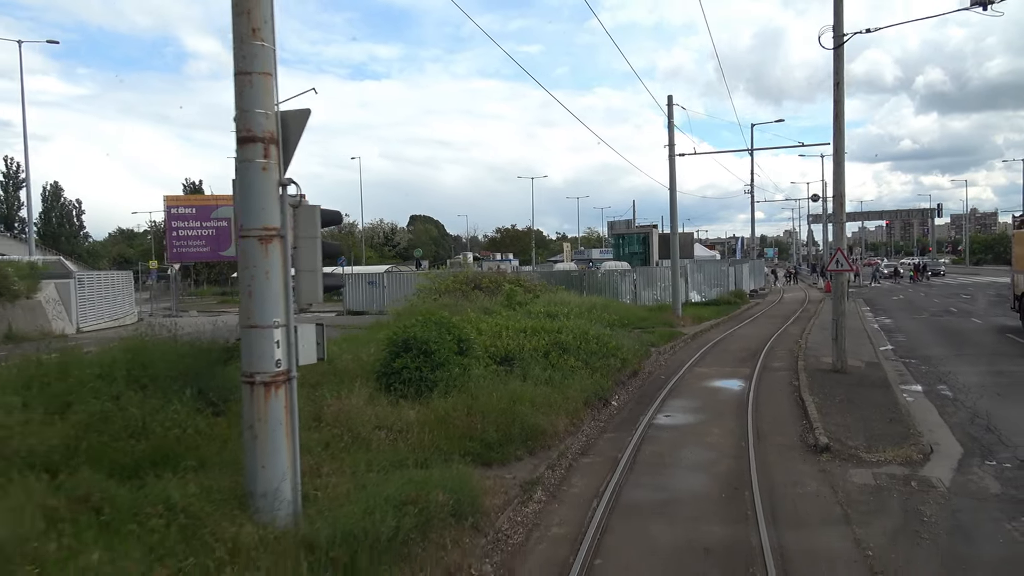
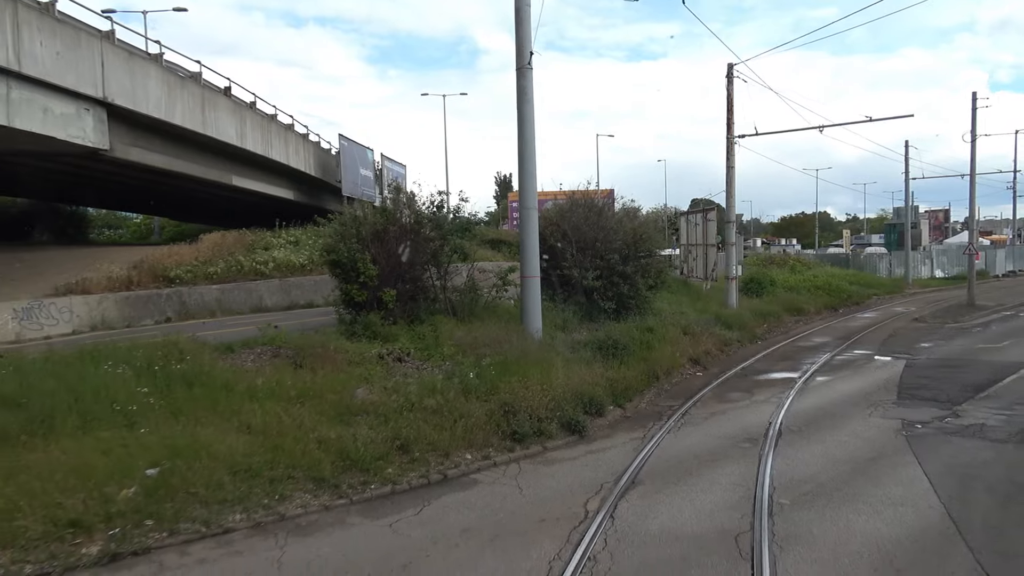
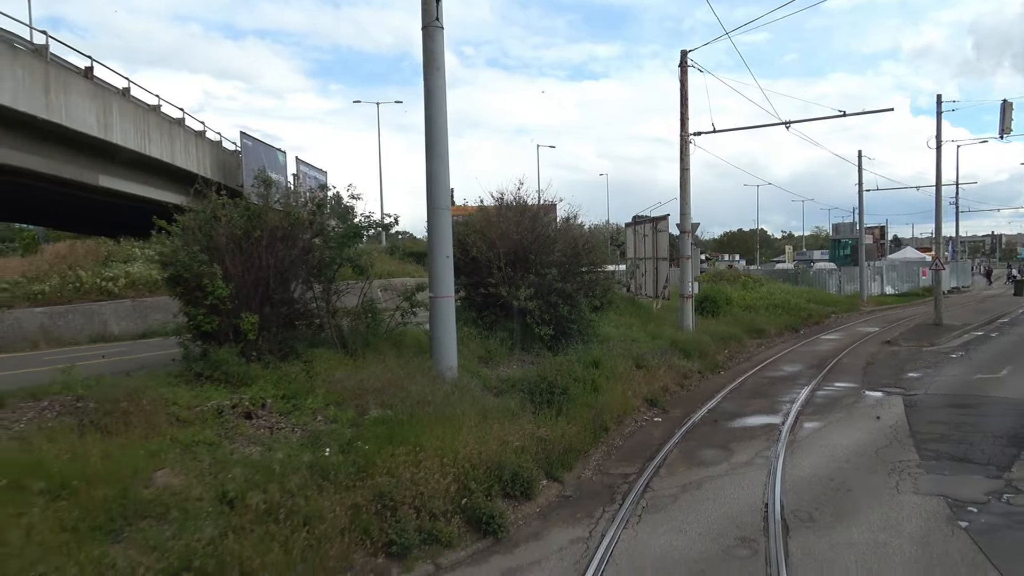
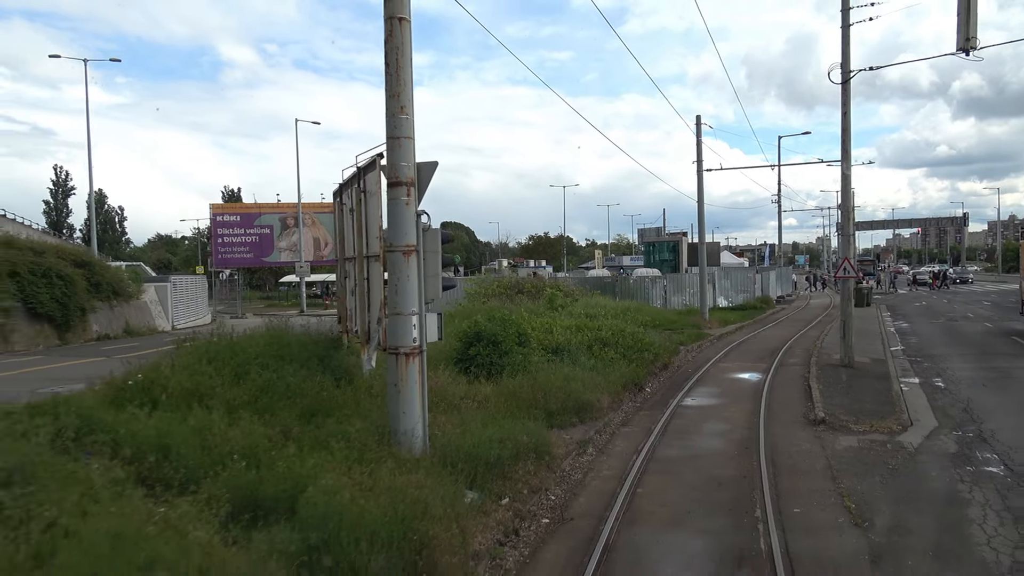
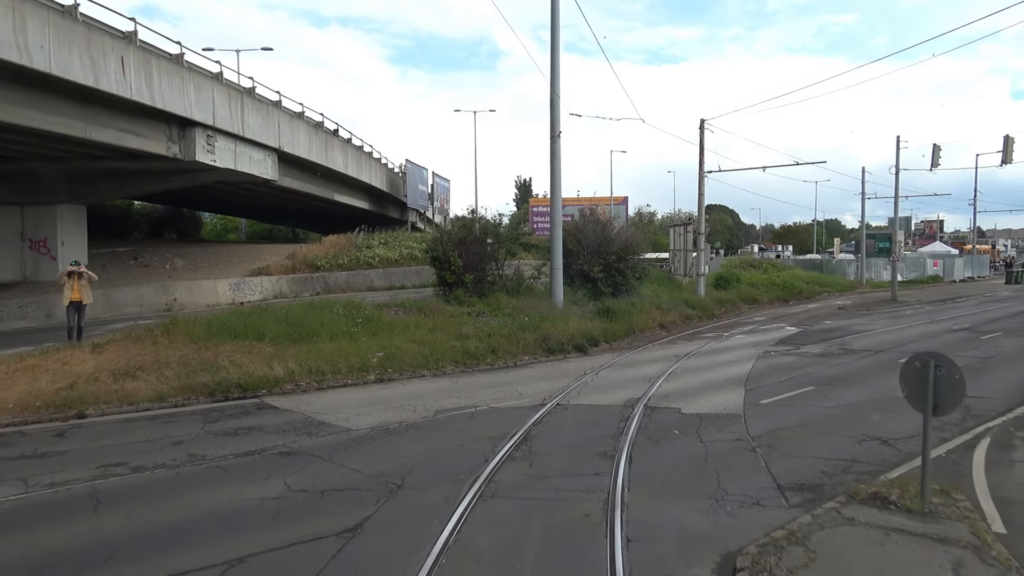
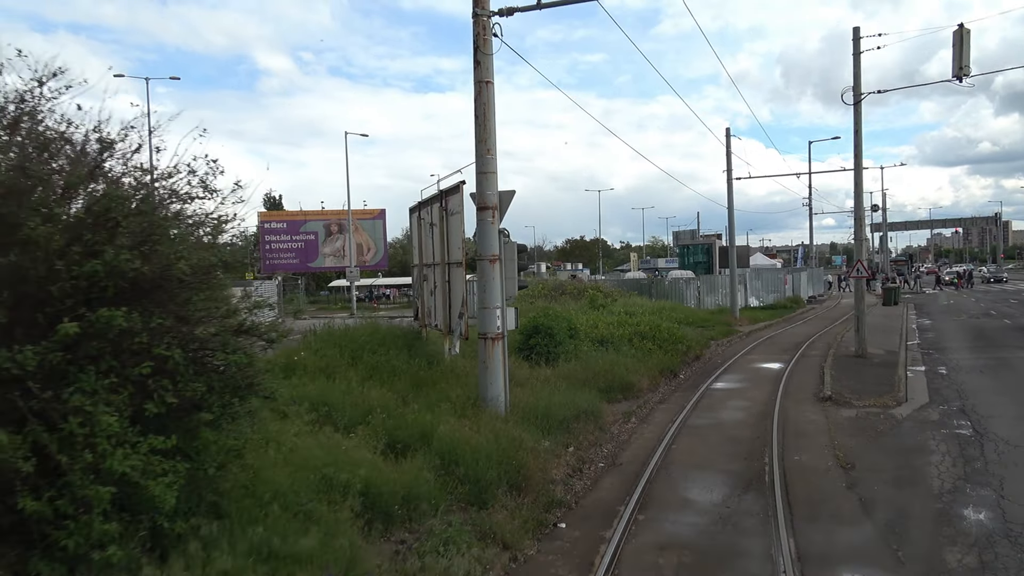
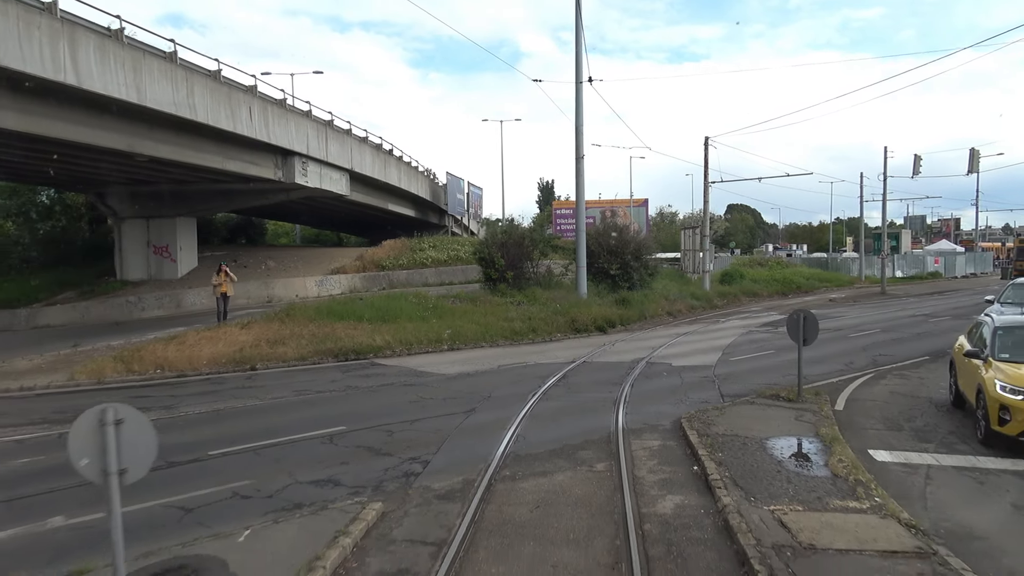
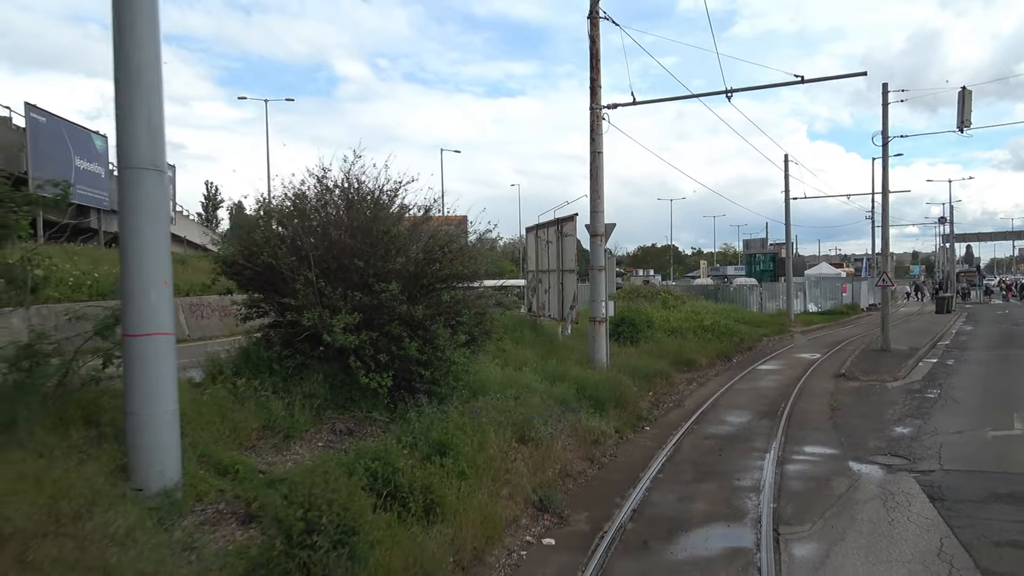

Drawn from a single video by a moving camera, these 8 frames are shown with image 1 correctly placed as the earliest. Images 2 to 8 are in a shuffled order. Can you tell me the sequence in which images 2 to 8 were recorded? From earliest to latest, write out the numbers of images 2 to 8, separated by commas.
4, 6, 8, 3, 2, 5, 7
